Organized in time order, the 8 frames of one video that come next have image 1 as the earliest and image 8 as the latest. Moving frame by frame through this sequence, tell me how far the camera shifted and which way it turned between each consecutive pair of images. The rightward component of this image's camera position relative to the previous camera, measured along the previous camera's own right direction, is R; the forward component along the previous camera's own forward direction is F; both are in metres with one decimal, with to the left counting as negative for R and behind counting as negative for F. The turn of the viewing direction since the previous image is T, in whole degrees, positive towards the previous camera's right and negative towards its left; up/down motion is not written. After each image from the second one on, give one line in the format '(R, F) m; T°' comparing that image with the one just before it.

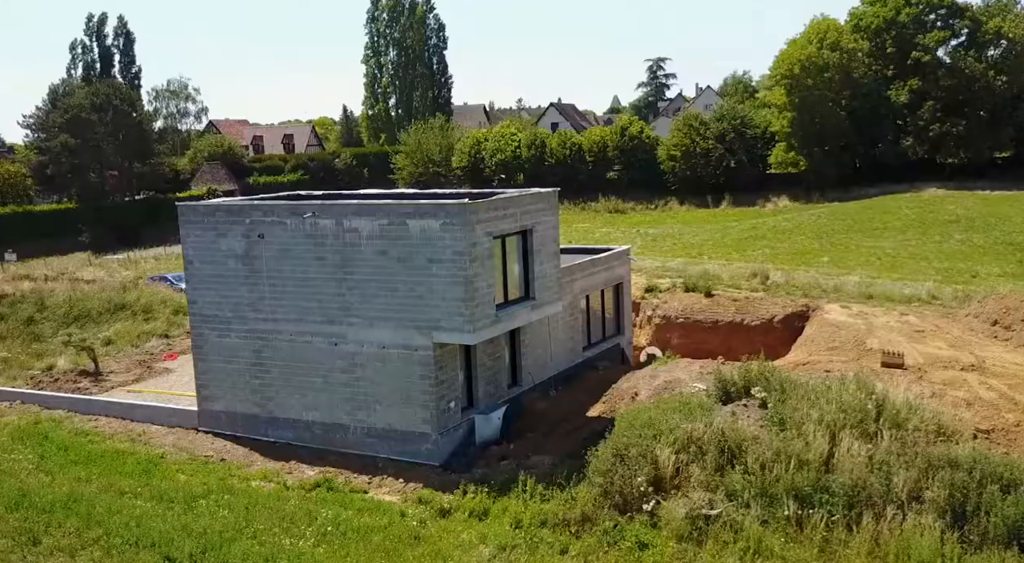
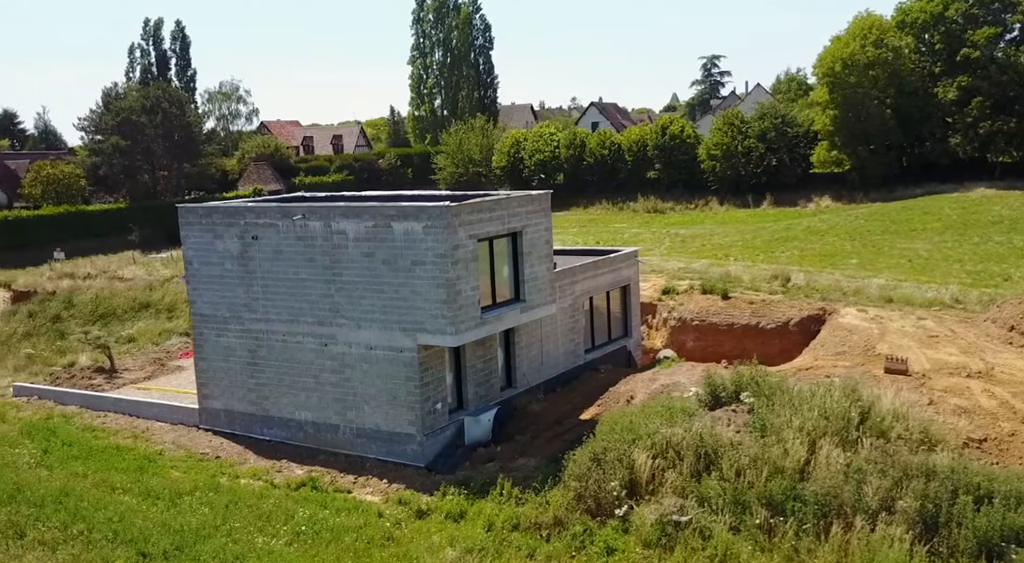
(+1.4, 0.0) m; -3°
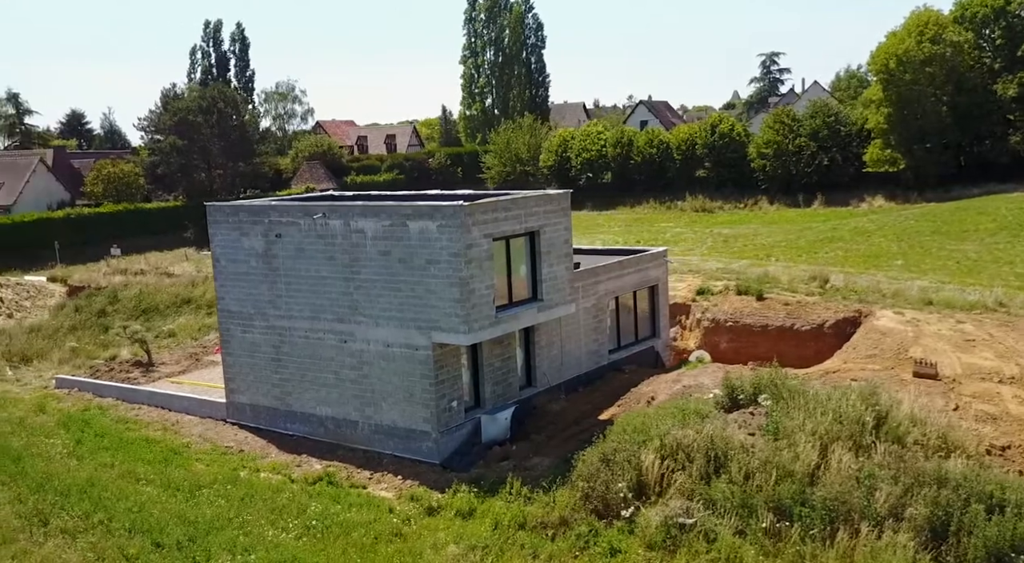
(+0.8, 0.0) m; -3°
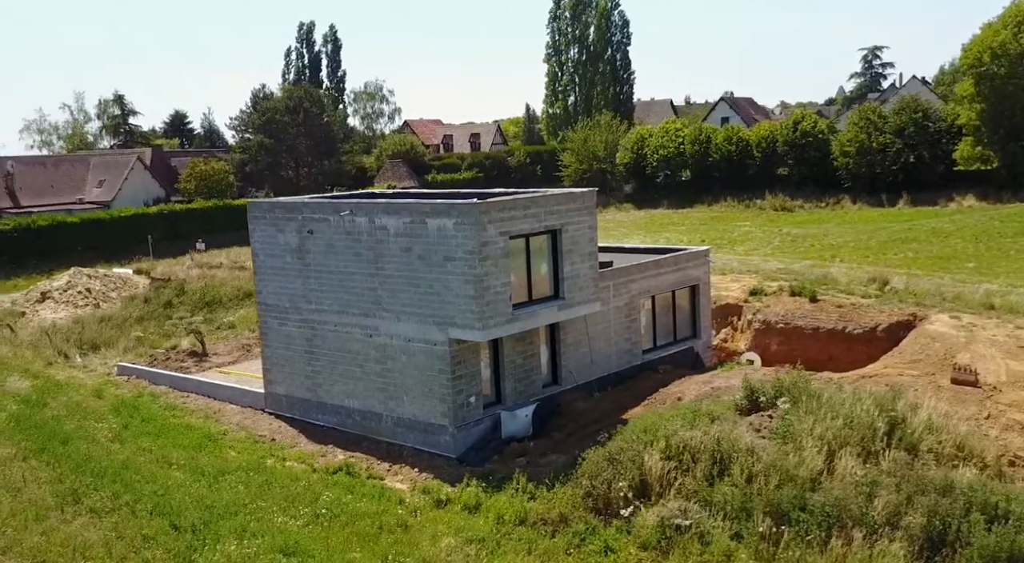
(+1.5, -0.1) m; -6°
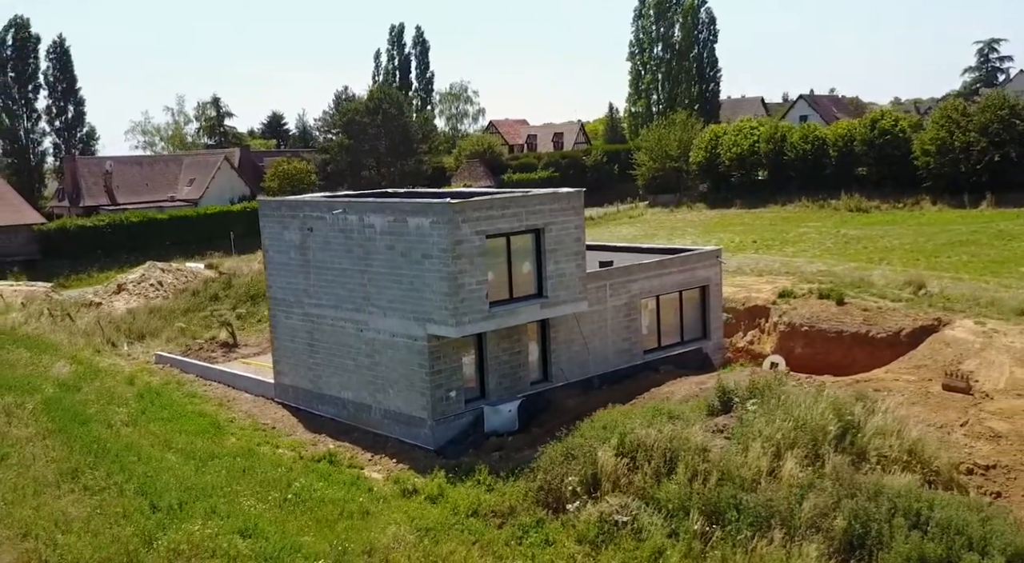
(+2.5, -0.3) m; -6°
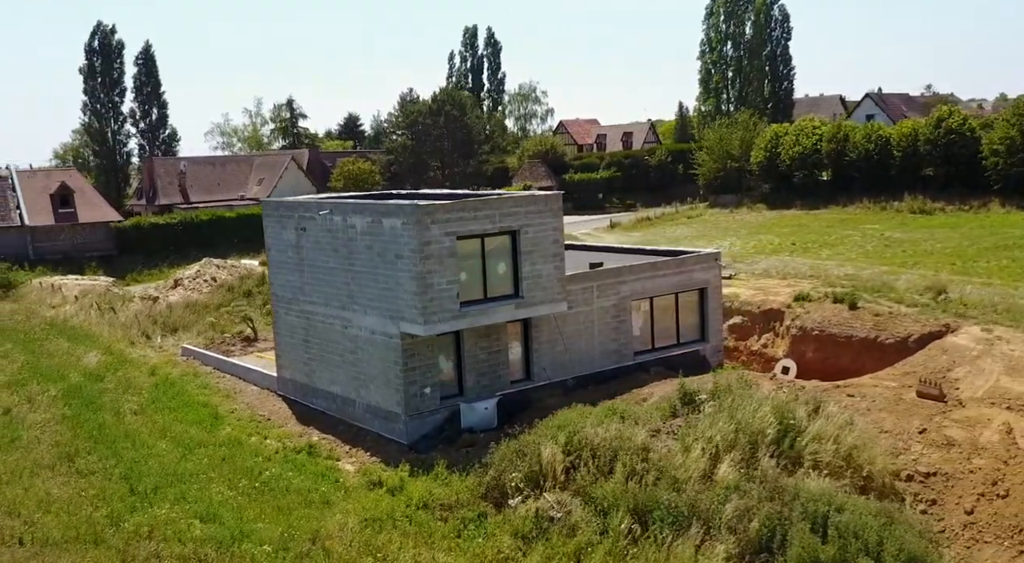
(+2.4, -0.3) m; -5°
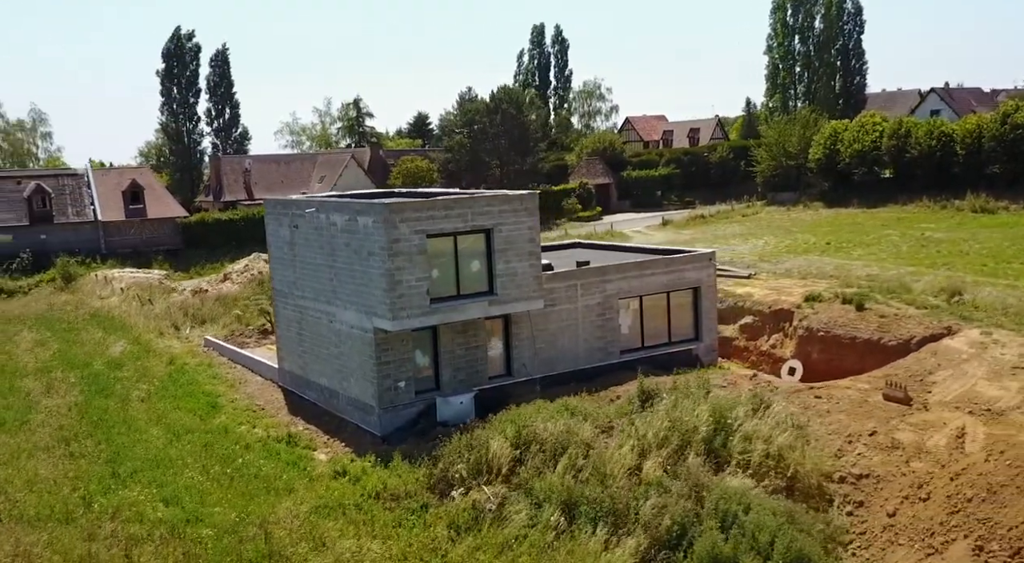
(+2.4, -0.3) m; -5°
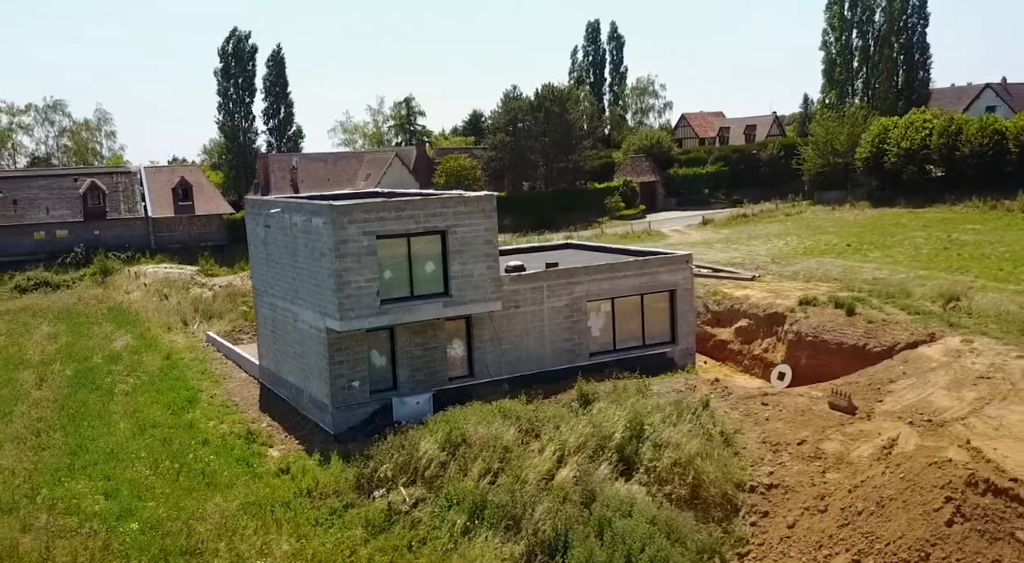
(+2.6, +0.1) m; -4°
